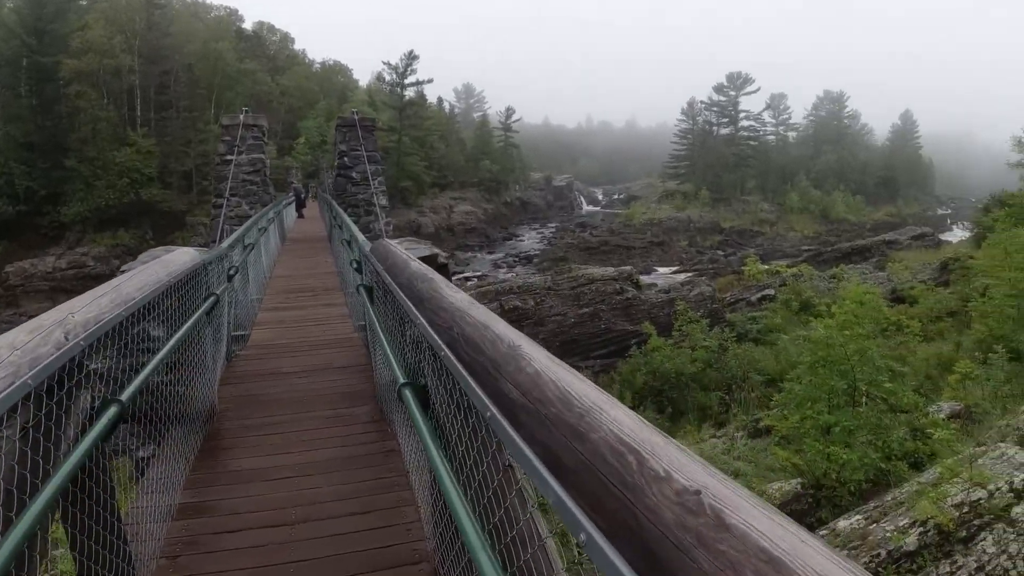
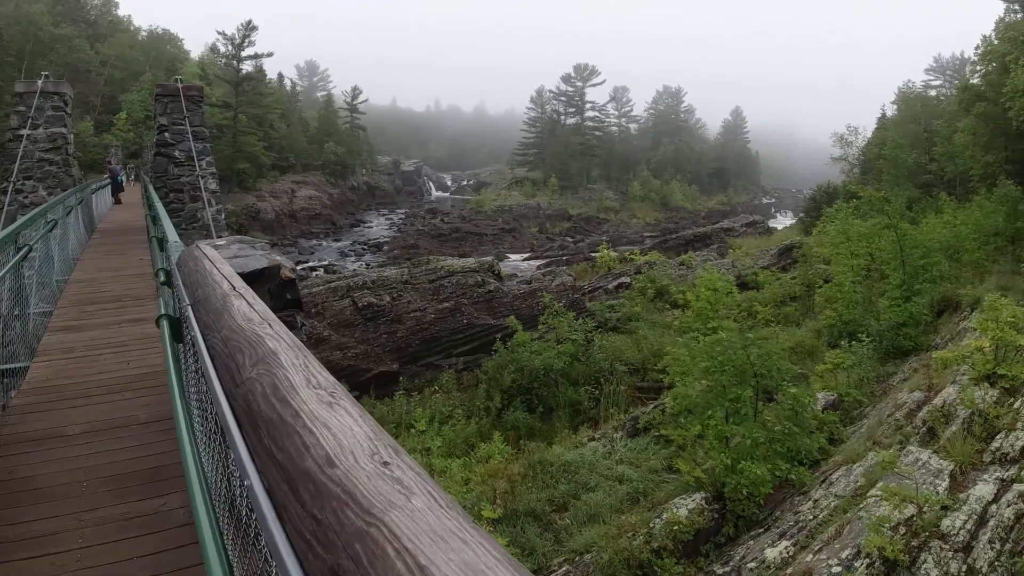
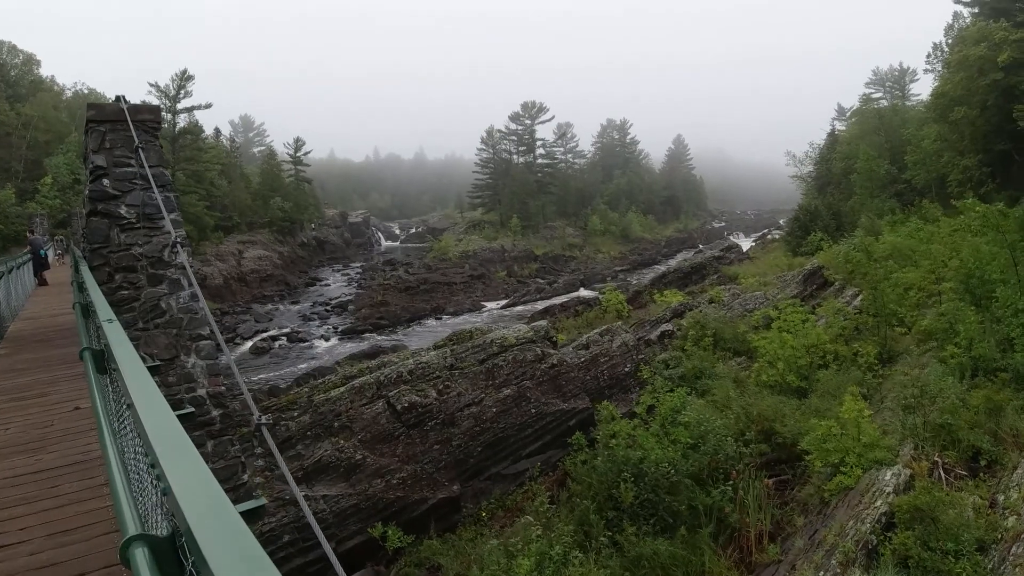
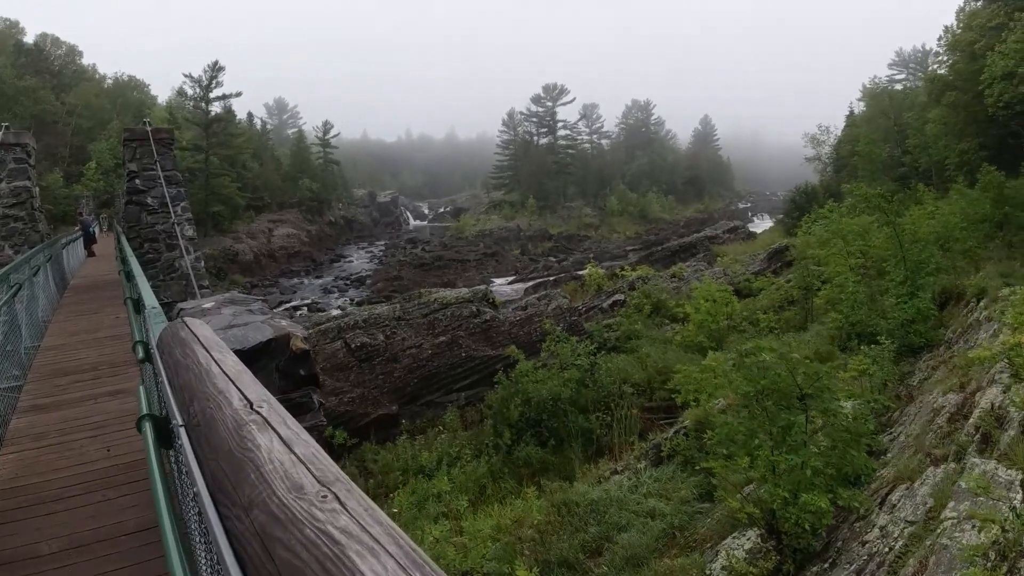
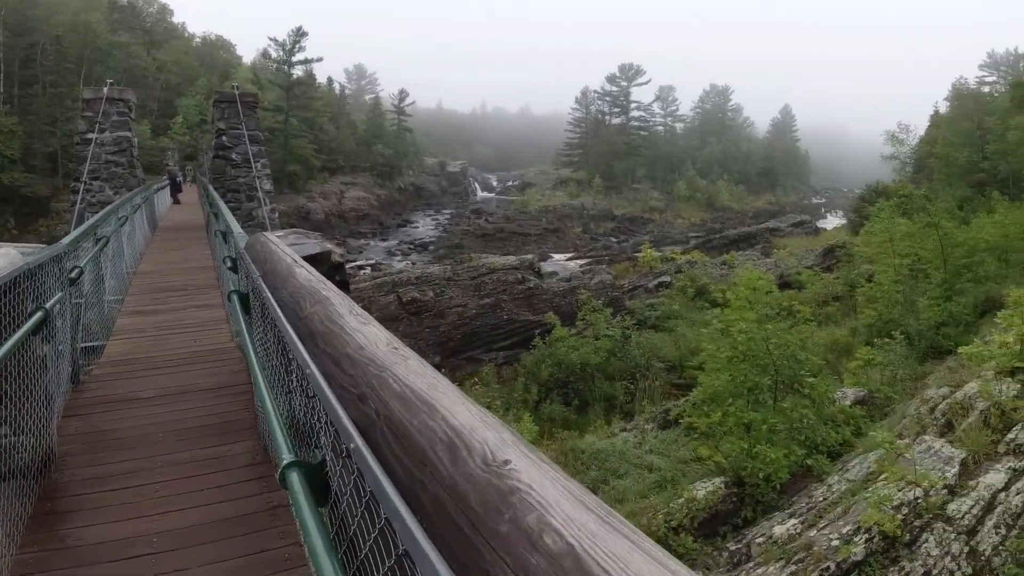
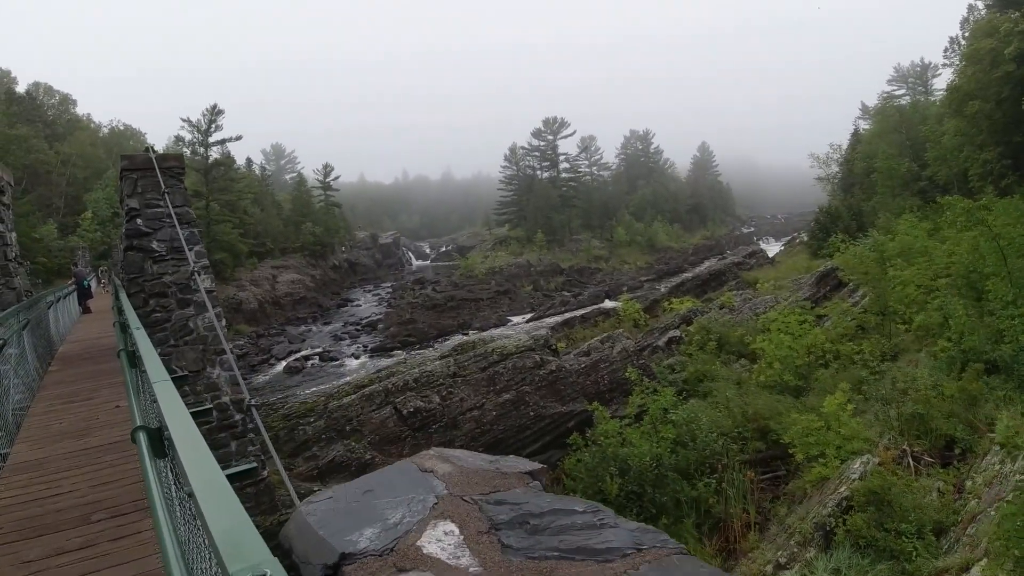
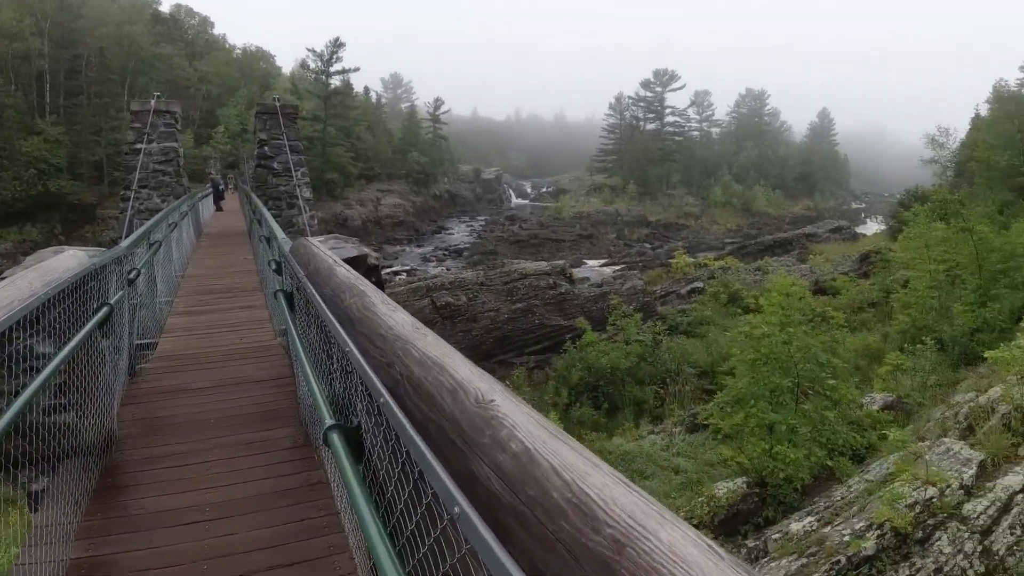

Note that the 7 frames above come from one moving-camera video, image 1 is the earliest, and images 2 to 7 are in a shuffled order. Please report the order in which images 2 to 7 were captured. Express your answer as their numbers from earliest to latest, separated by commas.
7, 5, 2, 4, 6, 3
